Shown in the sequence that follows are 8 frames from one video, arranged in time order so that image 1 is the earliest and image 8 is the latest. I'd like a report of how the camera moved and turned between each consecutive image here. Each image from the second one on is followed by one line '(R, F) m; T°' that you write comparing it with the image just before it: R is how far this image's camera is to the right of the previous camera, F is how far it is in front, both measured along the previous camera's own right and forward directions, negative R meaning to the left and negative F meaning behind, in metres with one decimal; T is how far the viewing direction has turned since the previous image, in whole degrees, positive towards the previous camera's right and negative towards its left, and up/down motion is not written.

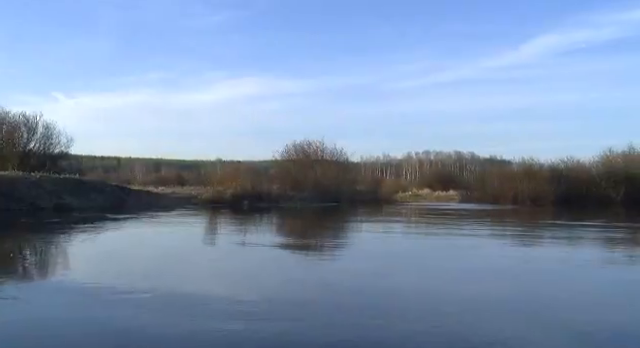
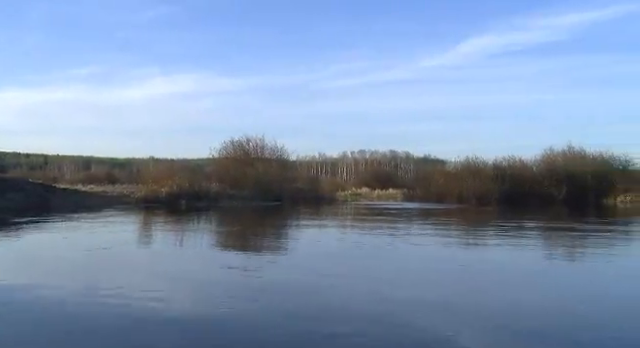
(-0.2, +1.5) m; +5°
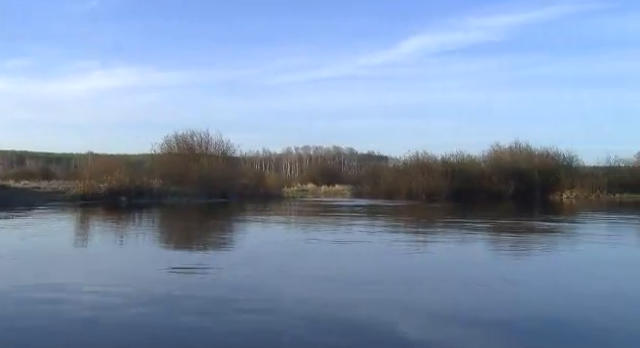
(-0.1, +1.0) m; +4°
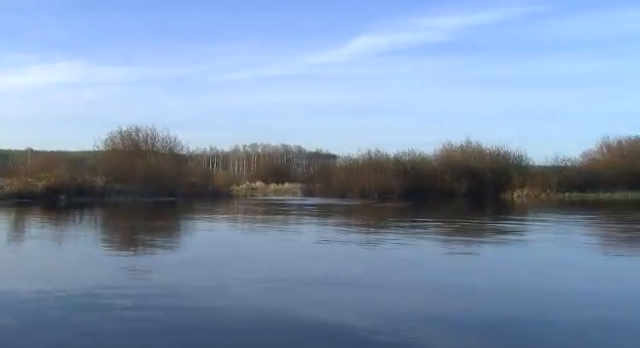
(-0.1, +0.9) m; +4°
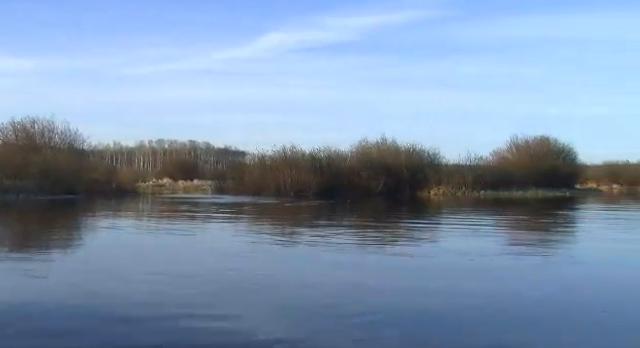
(-0.2, +1.7) m; +7°
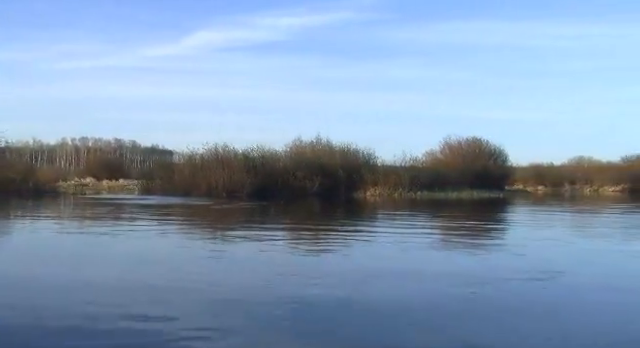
(-0.2, +1.6) m; +5°
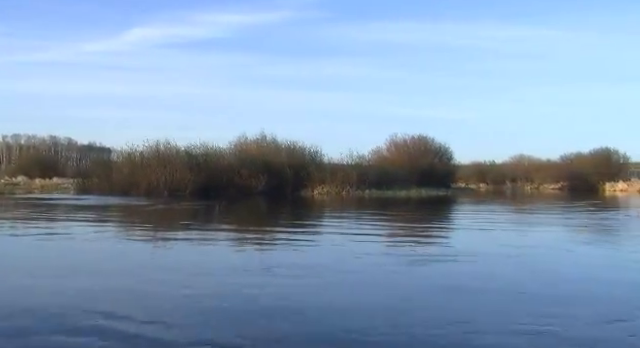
(-0.2, +1.4) m; +4°
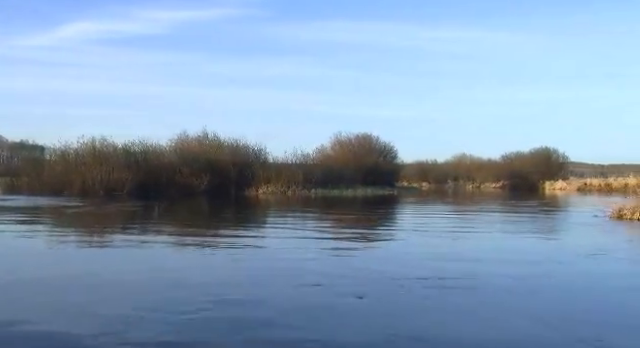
(-0.2, +1.4) m; +4°
